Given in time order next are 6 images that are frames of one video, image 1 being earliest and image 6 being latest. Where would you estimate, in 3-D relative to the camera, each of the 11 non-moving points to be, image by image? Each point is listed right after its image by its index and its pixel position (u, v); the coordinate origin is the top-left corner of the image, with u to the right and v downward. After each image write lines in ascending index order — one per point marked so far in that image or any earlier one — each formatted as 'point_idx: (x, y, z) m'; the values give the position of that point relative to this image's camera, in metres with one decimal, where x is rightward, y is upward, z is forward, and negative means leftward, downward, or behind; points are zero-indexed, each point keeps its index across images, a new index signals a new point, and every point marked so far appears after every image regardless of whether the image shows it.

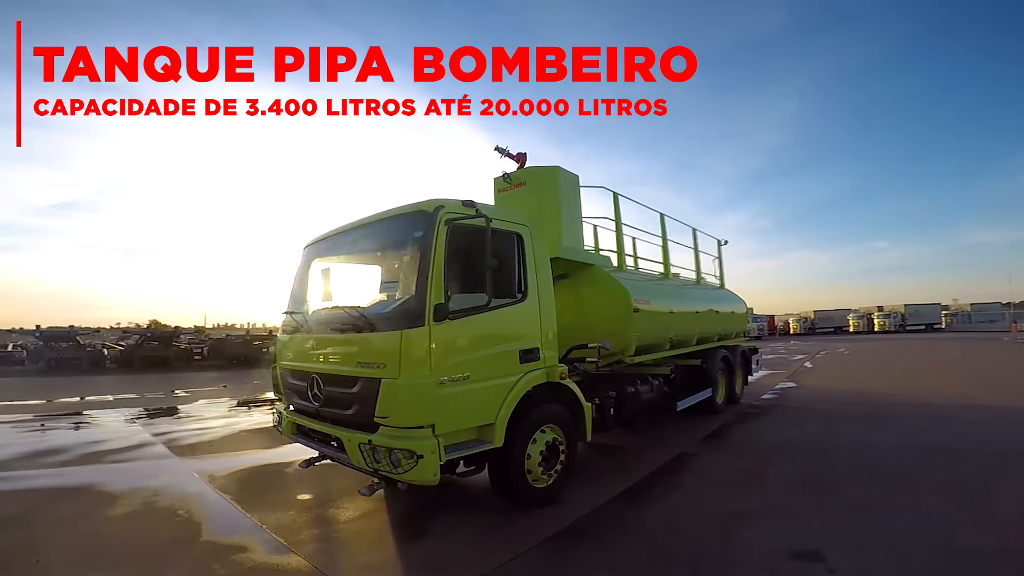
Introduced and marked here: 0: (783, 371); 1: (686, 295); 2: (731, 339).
0: (+6.5, -2.0, +13.4) m
1: (+2.8, -0.1, +9.0) m
2: (+4.1, -1.0, +10.6) m
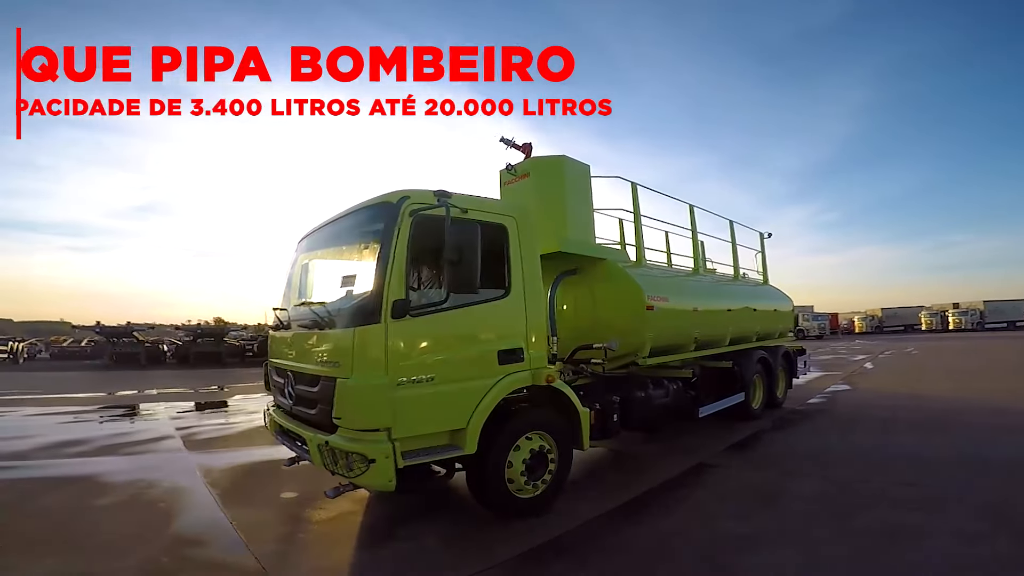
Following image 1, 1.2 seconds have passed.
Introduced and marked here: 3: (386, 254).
0: (+7.2, -1.9, +12.3) m
1: (+3.1, -0.1, +8.3) m
2: (+4.6, -0.9, +9.8) m
3: (-0.9, +0.2, +4.0) m
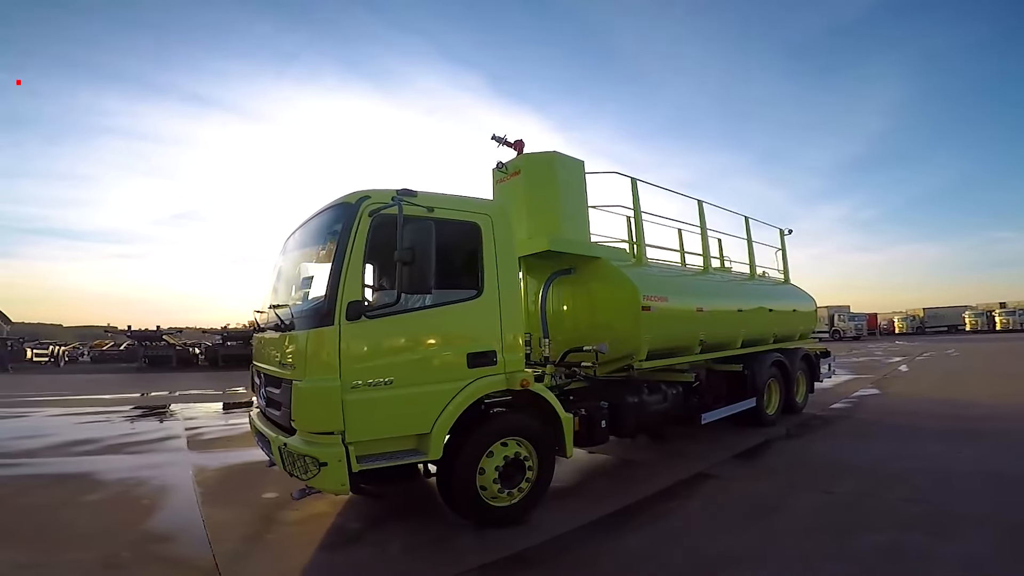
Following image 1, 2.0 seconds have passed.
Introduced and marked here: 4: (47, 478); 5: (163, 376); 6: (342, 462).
0: (+7.5, -1.9, +11.6) m
1: (+3.1, -0.1, +8.0) m
2: (+4.7, -0.9, +9.4) m
3: (-1.2, +0.2, +3.9) m
4: (-4.7, -1.9, +5.6) m
5: (-10.5, -2.6, +16.7) m
6: (-1.2, -1.2, +3.7) m
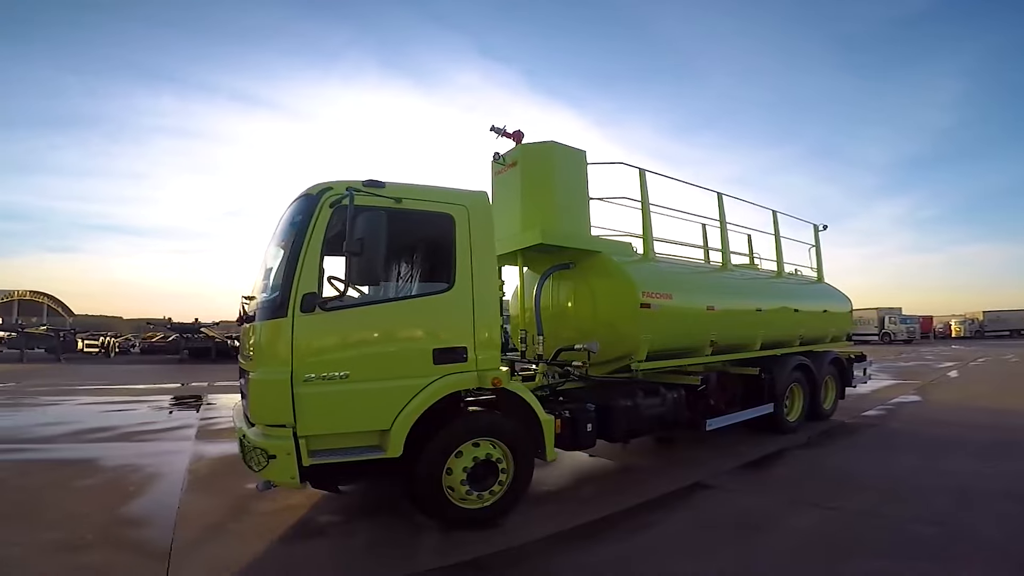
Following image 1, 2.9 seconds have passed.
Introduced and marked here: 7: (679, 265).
0: (+7.8, -1.9, +10.8) m
1: (+3.1, 0.0, +7.5) m
2: (+4.8, -0.9, +8.8) m
3: (-1.5, +0.3, +3.8) m
4: (-4.9, -1.8, +5.8) m
5: (-9.6, -2.4, +17.3) m
6: (-1.4, -1.1, +3.7) m
7: (+2.1, +0.3, +7.0) m
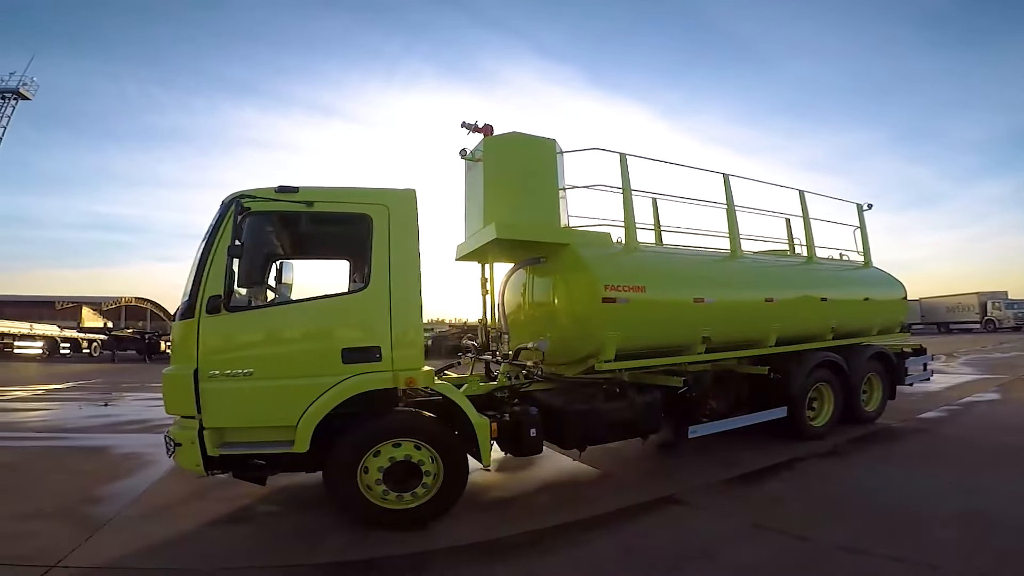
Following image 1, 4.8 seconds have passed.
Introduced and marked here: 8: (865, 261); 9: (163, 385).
0: (+8.2, -1.6, +9.3) m
1: (+3.0, +0.1, +6.8) m
2: (+4.9, -0.7, +7.8) m
3: (-2.2, +0.3, +4.0) m
4: (-5.1, -1.9, +6.6) m
5: (-7.9, -2.6, +18.7) m
6: (-2.2, -1.1, +3.8) m
7: (+1.9, +0.4, +6.5) m
8: (+5.5, +0.4, +8.7) m
9: (-2.4, -0.7, +3.9) m
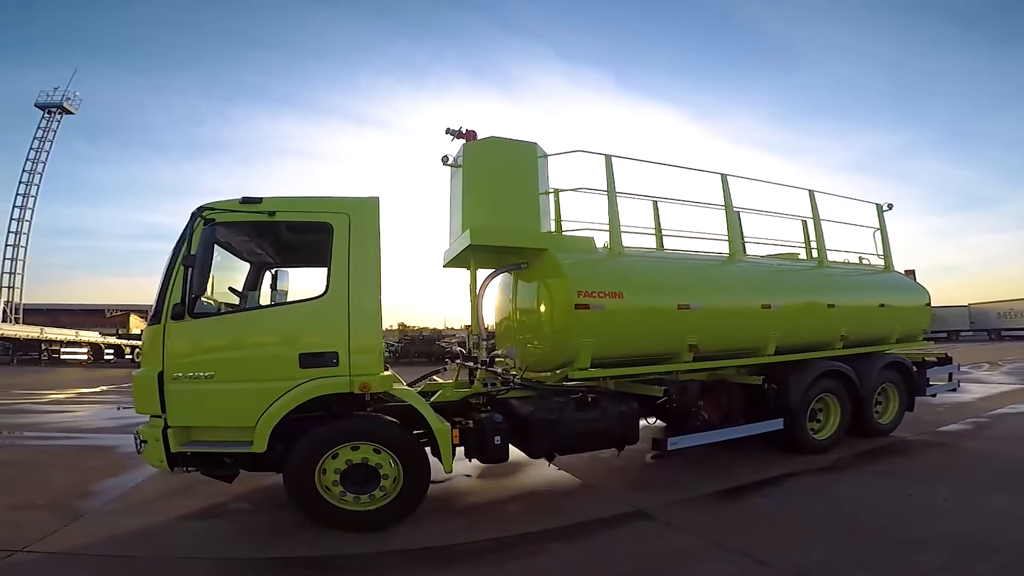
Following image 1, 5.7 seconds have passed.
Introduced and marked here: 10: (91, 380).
0: (+8.2, -1.7, +8.6) m
1: (+2.8, 0.0, +6.6) m
2: (+4.8, -0.8, +7.4) m
3: (-2.6, +0.2, +4.2) m
4: (-5.3, -2.0, +7.0) m
5: (-7.0, -2.7, +19.3) m
6: (-2.5, -1.2, +4.0) m
7: (+1.7, +0.3, +6.4) m
8: (+5.5, +0.4, +8.2) m
9: (-2.8, -0.8, +4.1) m
10: (-9.7, -2.1, +12.8) m
